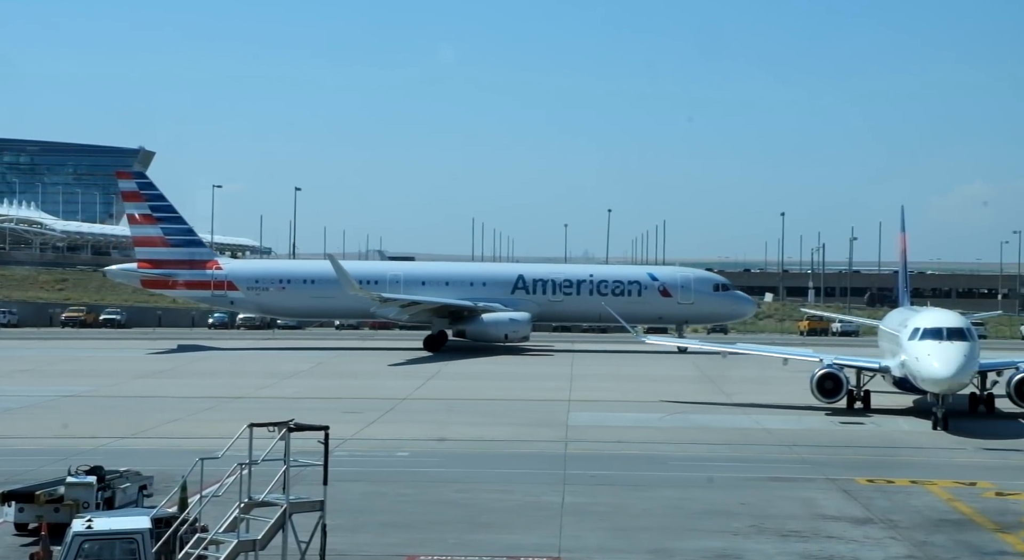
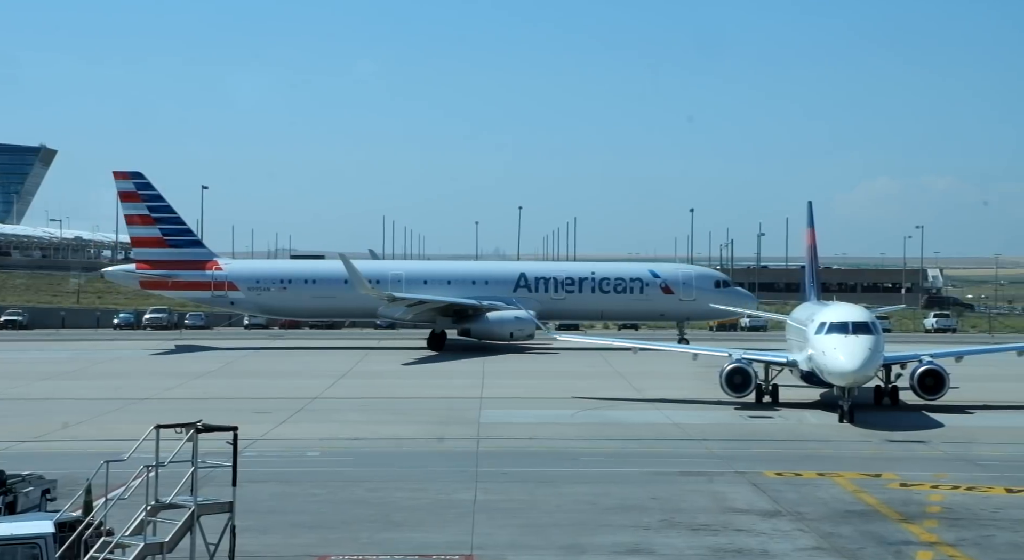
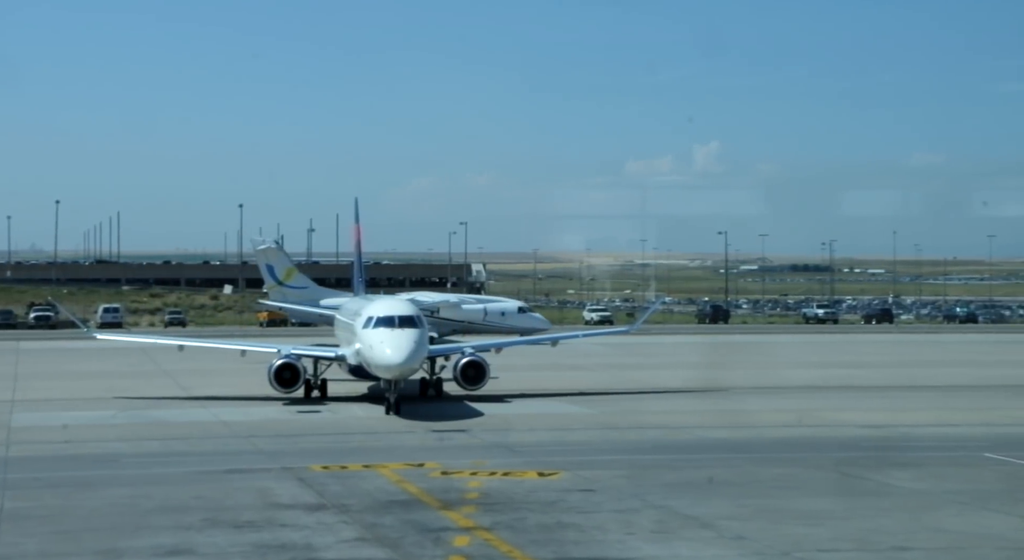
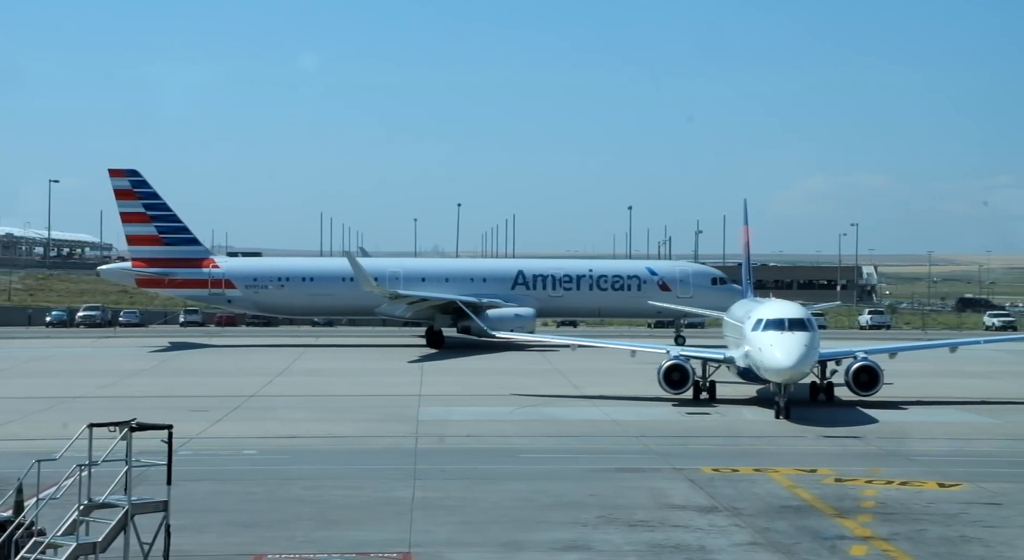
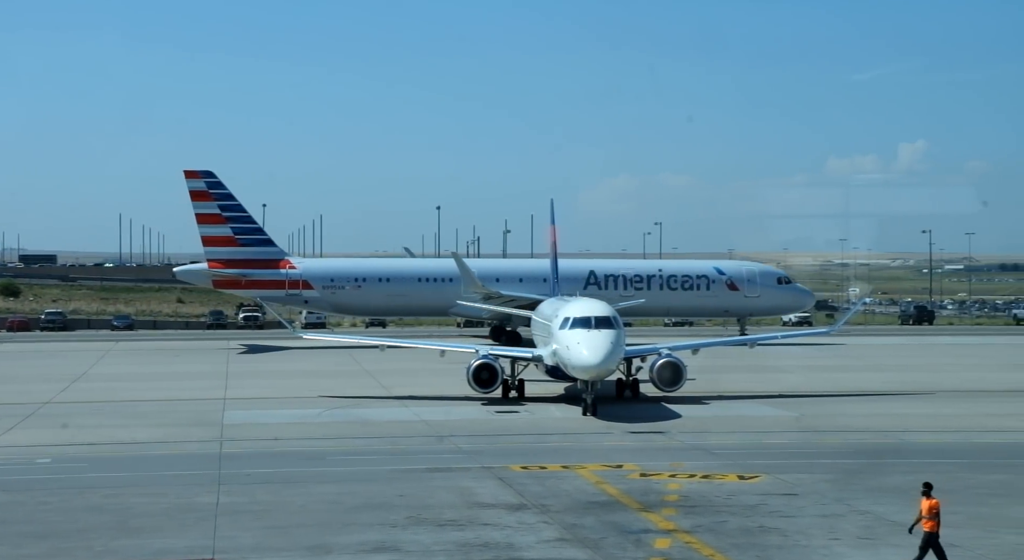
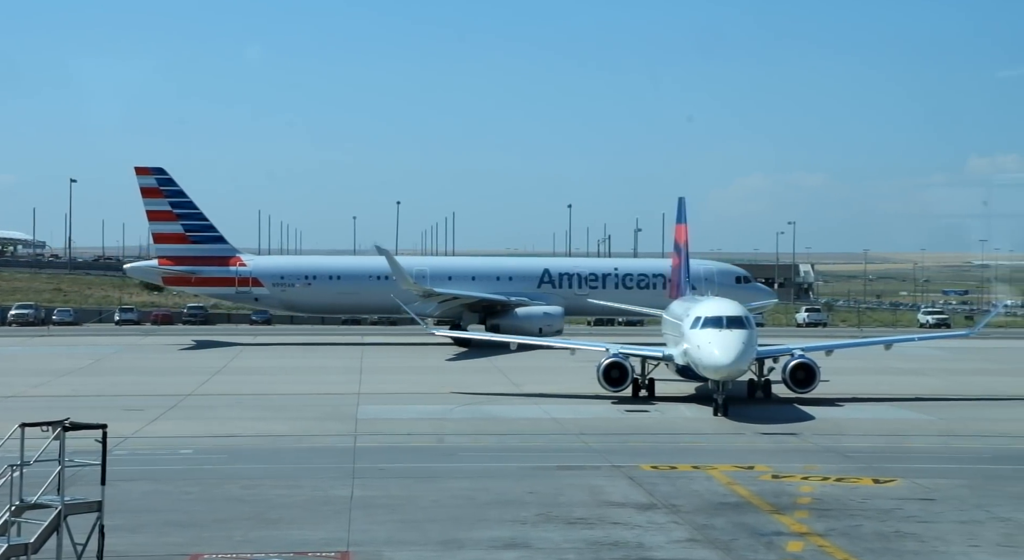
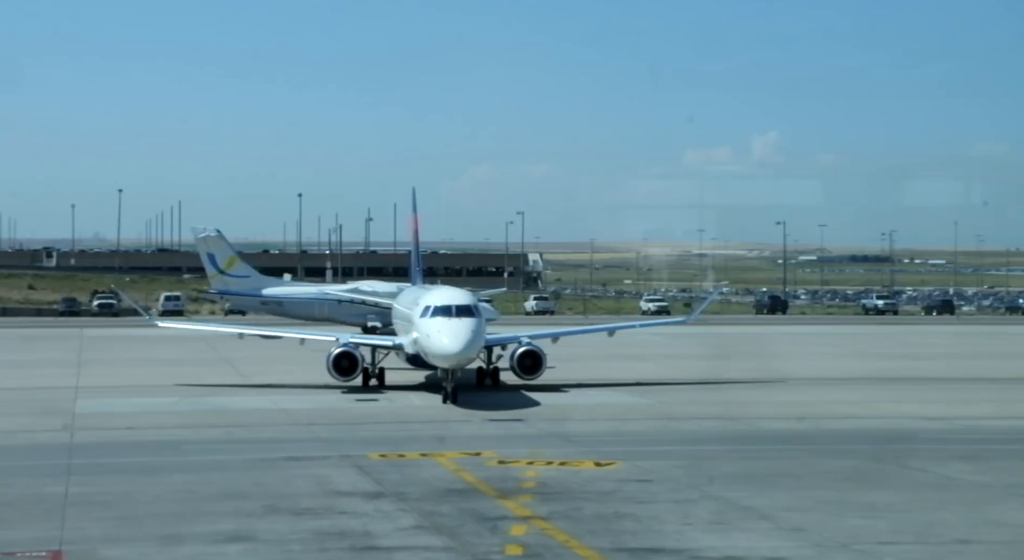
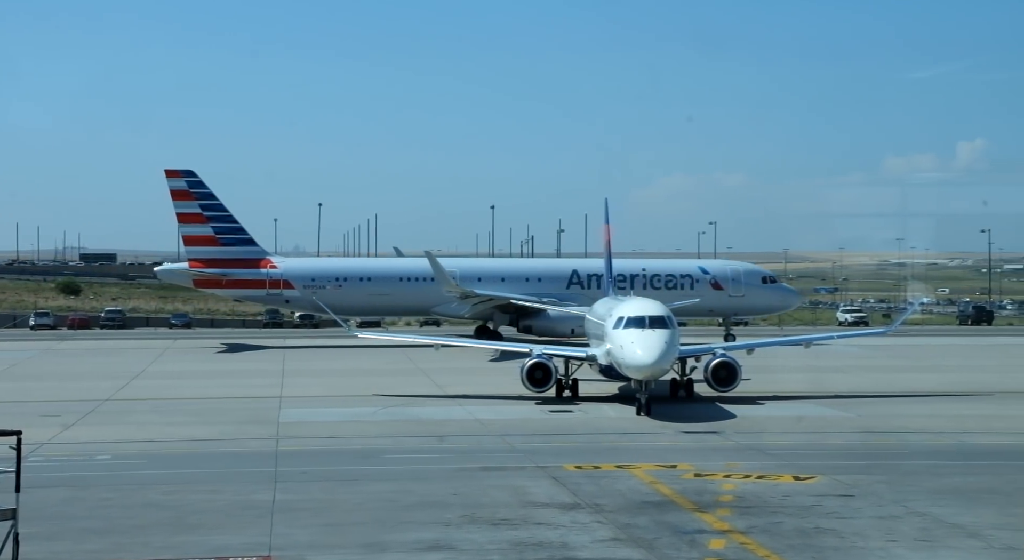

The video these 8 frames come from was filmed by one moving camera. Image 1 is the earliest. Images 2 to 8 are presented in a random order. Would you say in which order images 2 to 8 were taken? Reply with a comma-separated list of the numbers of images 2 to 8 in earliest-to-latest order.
2, 4, 6, 8, 5, 7, 3
